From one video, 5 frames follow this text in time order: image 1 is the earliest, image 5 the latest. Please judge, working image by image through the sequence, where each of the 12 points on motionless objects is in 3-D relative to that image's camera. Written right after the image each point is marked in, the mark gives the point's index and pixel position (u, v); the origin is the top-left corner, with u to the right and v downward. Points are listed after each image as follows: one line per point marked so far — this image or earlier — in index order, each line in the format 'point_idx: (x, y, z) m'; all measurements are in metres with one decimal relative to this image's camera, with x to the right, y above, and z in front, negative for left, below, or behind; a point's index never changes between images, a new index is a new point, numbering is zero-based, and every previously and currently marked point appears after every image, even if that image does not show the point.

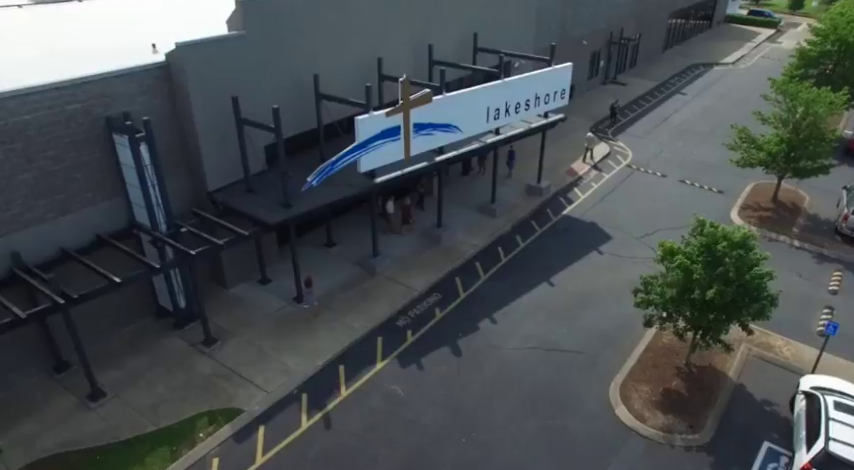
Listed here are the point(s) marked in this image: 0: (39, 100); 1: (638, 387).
0: (-9.2, +3.2, +14.1) m
1: (+5.8, -4.2, +16.3) m
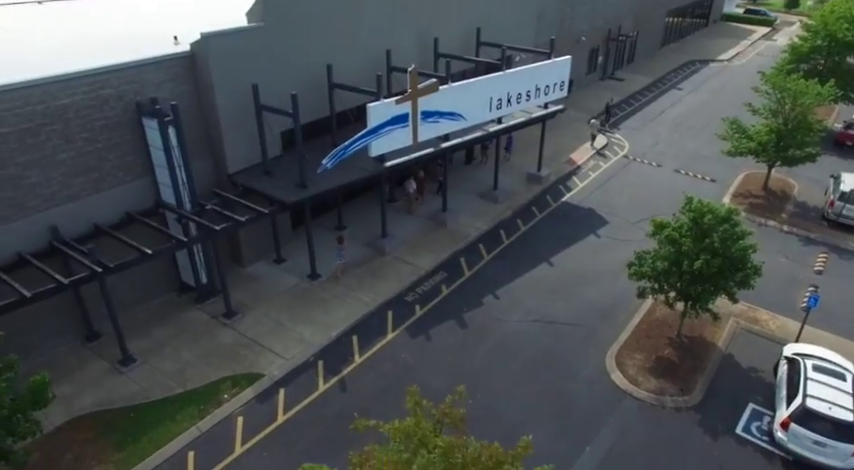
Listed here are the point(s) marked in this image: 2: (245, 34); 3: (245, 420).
0: (-8.9, +3.8, +15.2) m
1: (+6.0, -3.5, +17.5) m
2: (-5.4, +6.0, +17.8) m
3: (-4.6, -4.7, +15.1) m
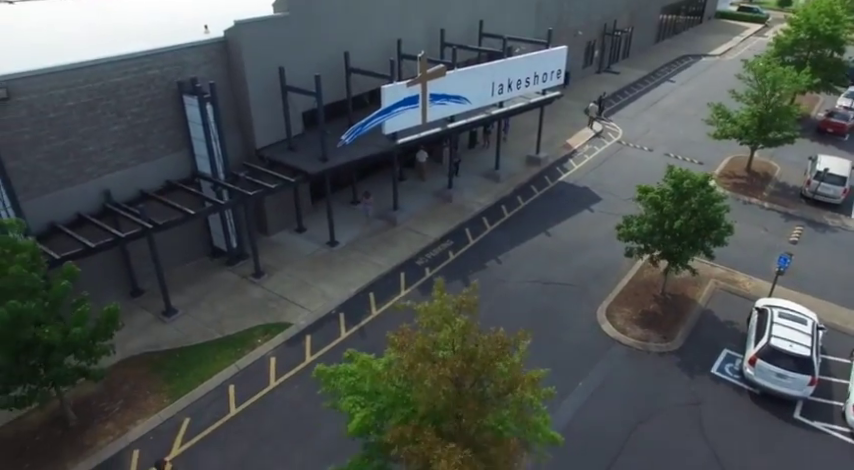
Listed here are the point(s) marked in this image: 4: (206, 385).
0: (-8.6, +4.9, +17.3) m
1: (+6.3, -2.4, +19.5) m
2: (-5.1, +7.1, +19.8) m
3: (-4.3, -3.6, +17.1) m
4: (-6.0, -4.0, +16.1) m
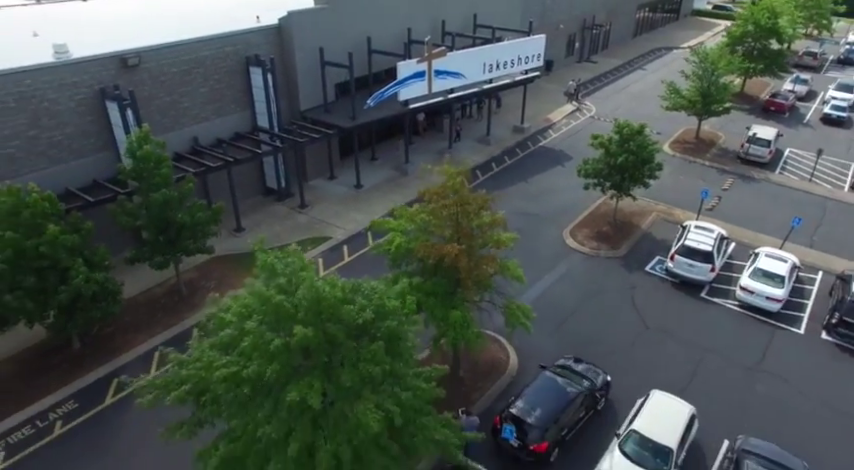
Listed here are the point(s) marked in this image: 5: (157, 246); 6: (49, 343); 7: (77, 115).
0: (-8.4, +7.5, +23.3) m
1: (+6.6, +0.2, +25.6) m
2: (-4.9, +9.7, +25.9) m
3: (-4.0, -1.0, +23.1) m
4: (-5.7, -1.5, +22.2) m
5: (-8.5, -0.4, +18.8) m
6: (-11.5, -3.2, +18.3) m
7: (-11.7, +4.0, +19.9) m
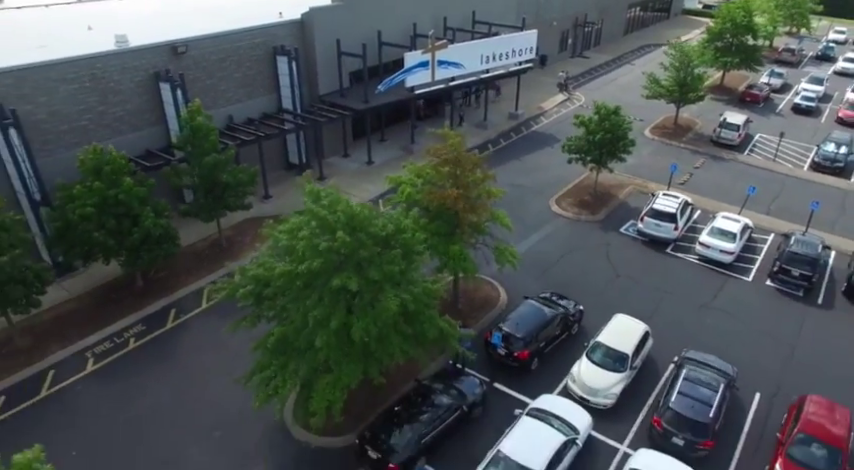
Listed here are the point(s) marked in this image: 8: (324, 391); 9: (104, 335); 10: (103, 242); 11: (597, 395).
0: (-8.2, +9.0, +27.0) m
1: (+6.8, +1.7, +29.2) m
2: (-4.7, +11.2, +29.6) m
3: (-3.9, +0.6, +26.8) m
4: (-5.5, +0.1, +25.8) m
5: (-8.3, +1.2, +22.5) m
6: (-11.3, -1.6, +21.9) m
7: (-11.5, +5.6, +23.6) m
8: (-2.4, -3.6, +13.8) m
9: (-10.6, -3.3, +19.6) m
10: (-10.3, -0.2, +19.1) m
11: (+4.9, -4.6, +17.3) m
